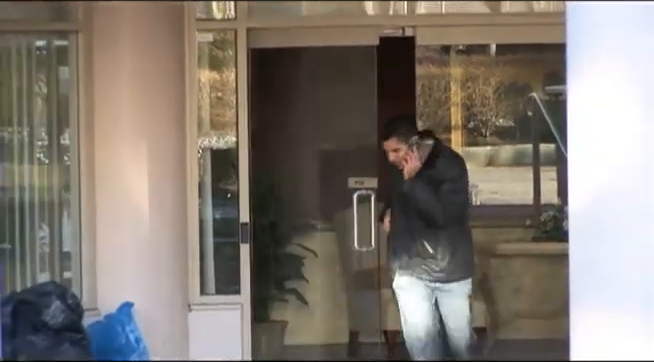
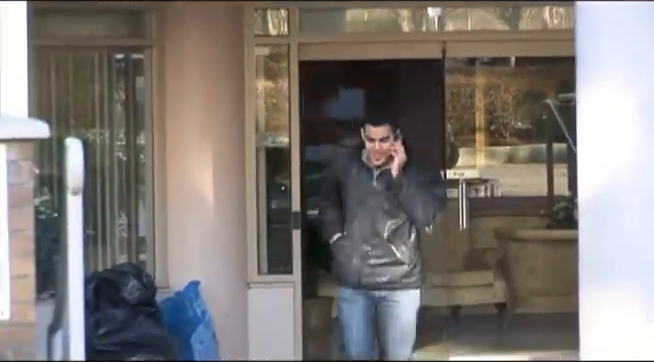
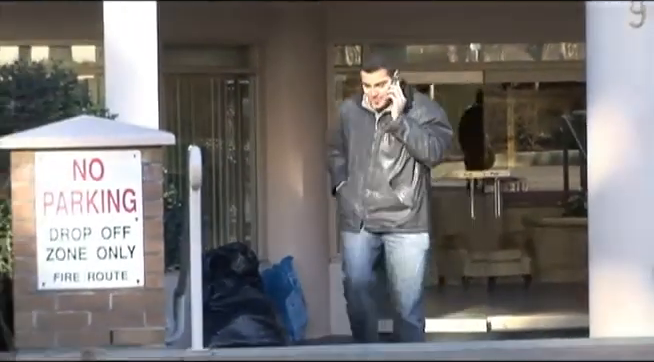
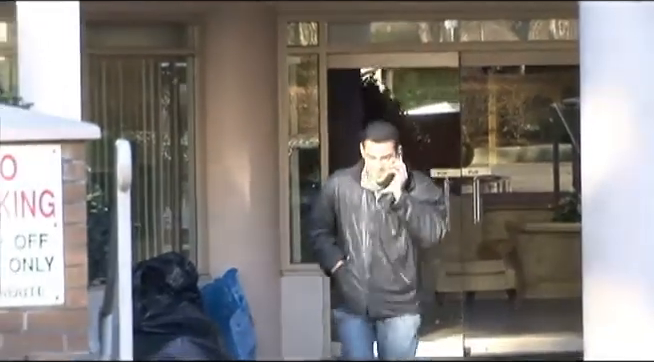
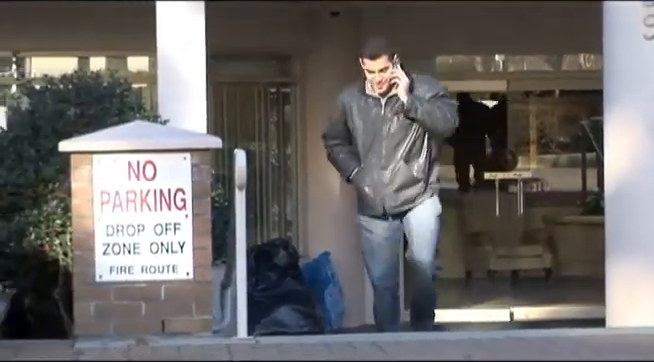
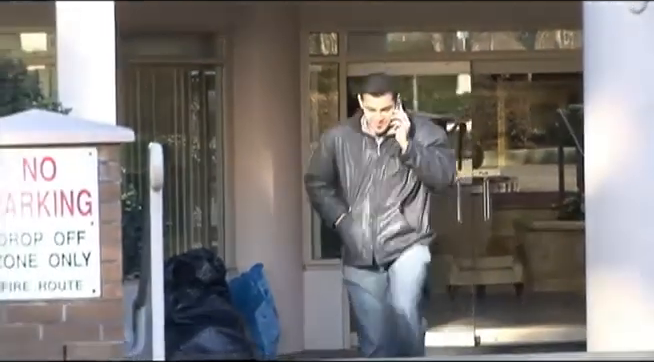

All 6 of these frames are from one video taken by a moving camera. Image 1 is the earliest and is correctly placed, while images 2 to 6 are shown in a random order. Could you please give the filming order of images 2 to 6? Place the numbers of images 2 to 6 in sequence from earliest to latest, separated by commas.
2, 4, 6, 3, 5
